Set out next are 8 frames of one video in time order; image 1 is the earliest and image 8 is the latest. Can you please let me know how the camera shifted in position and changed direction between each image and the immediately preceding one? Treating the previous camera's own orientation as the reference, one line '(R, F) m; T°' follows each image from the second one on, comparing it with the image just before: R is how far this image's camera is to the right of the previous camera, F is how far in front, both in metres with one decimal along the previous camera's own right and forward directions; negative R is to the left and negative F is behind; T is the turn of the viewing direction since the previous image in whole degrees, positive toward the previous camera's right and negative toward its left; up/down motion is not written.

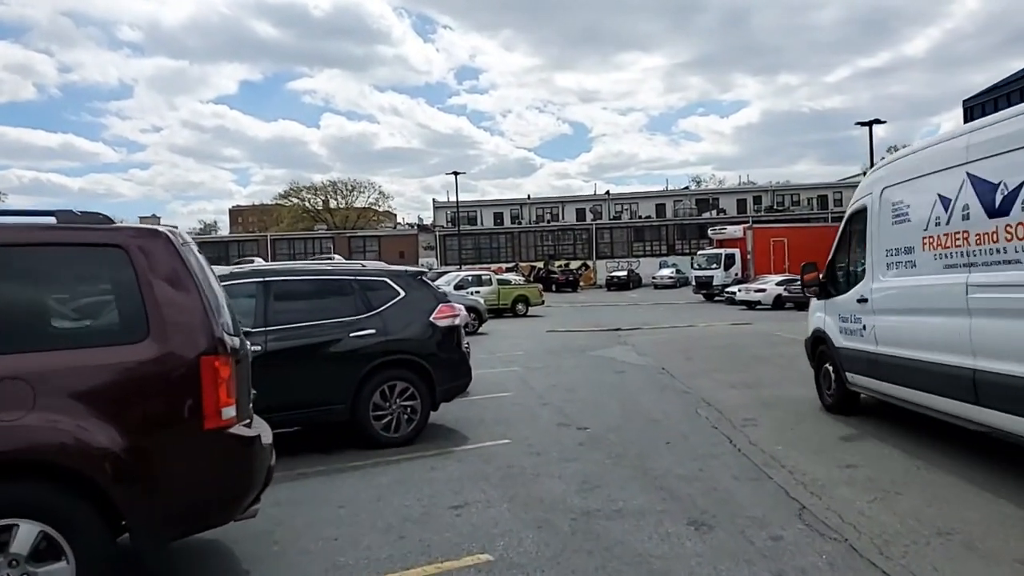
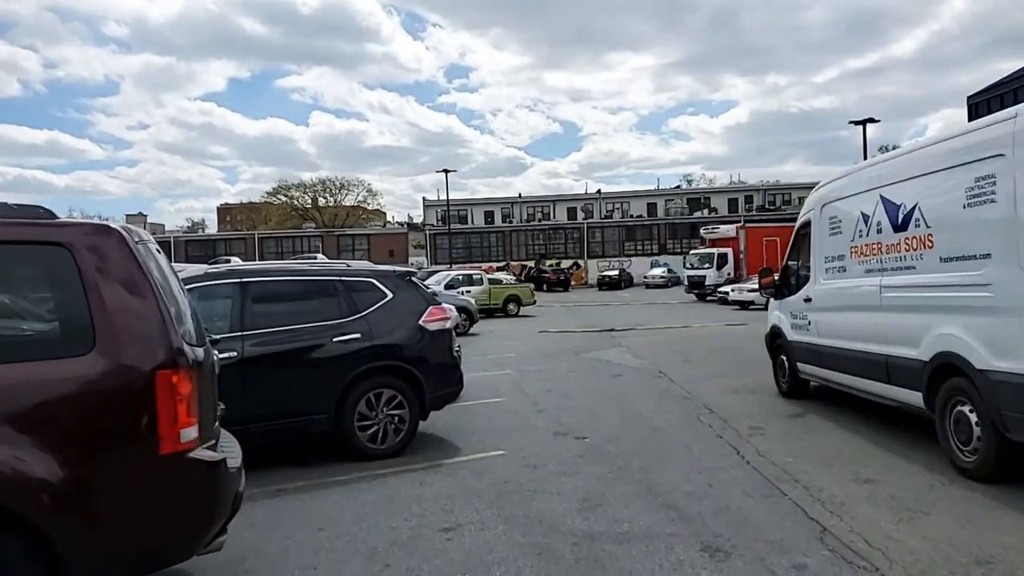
(0.0, +0.4) m; +1°
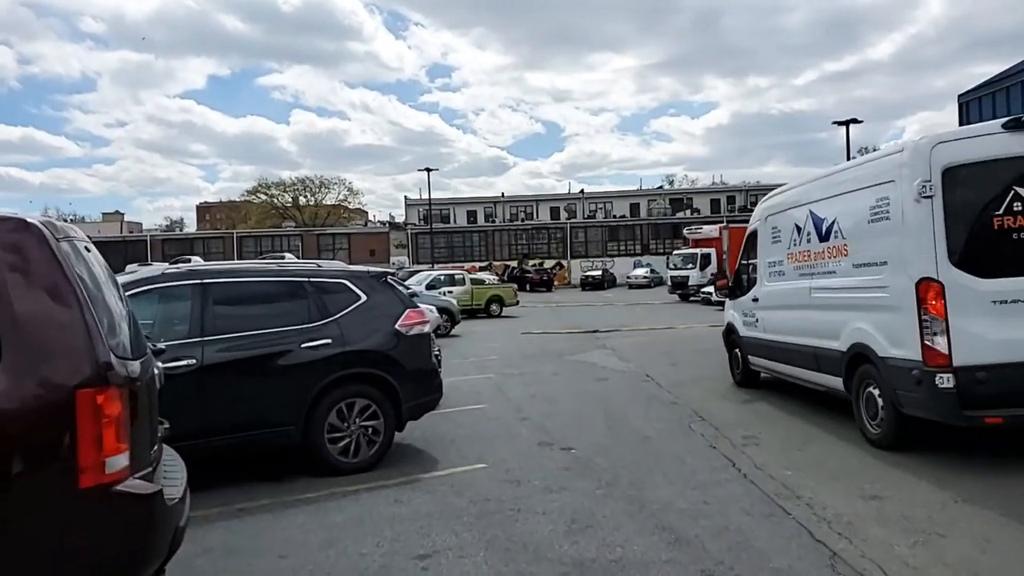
(0.0, +0.4) m; +1°
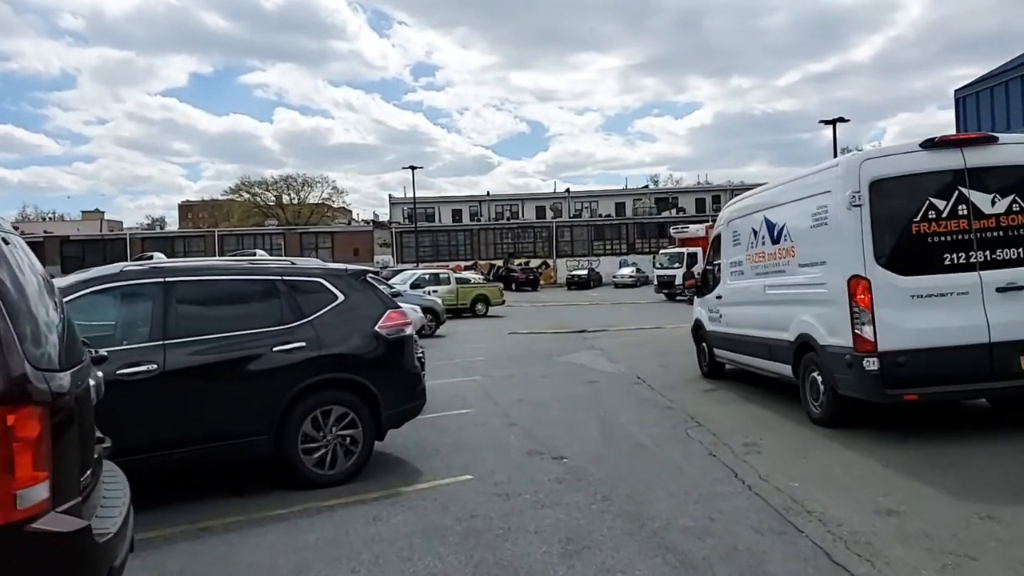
(0.0, +0.4) m; +1°
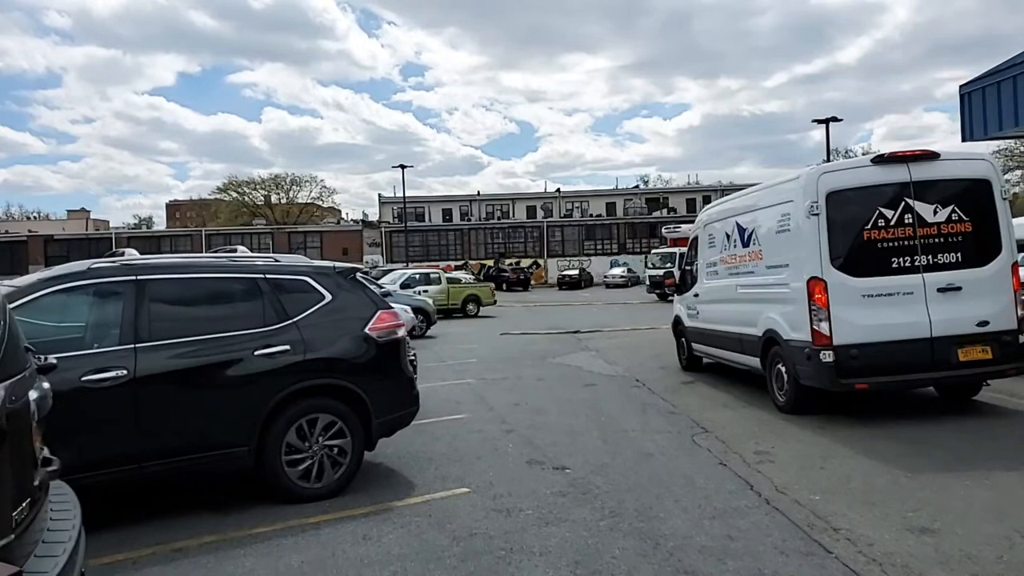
(-0.1, +0.4) m; +1°
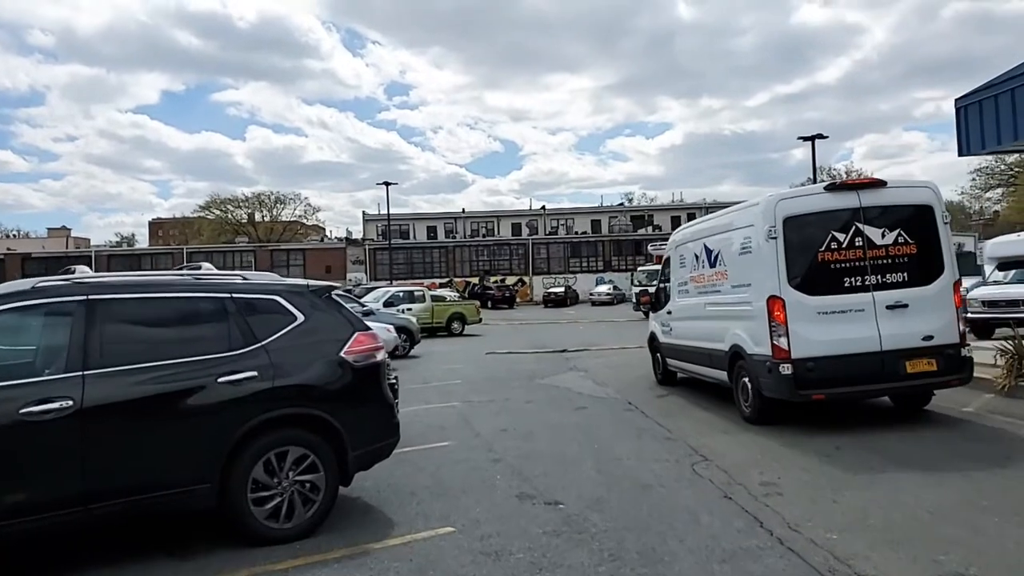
(0.0, +0.4) m; +1°
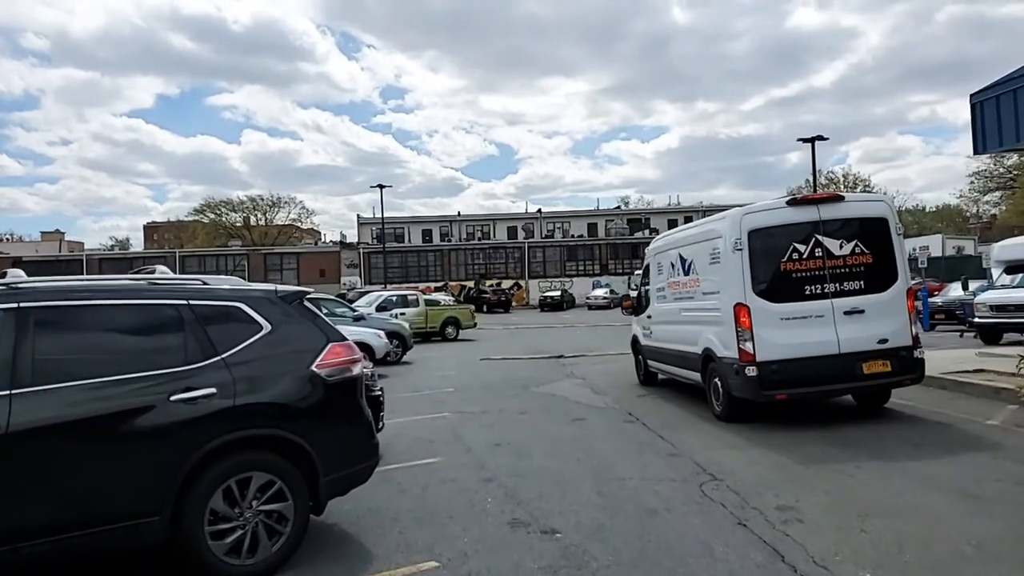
(0.0, +0.6) m; 0°
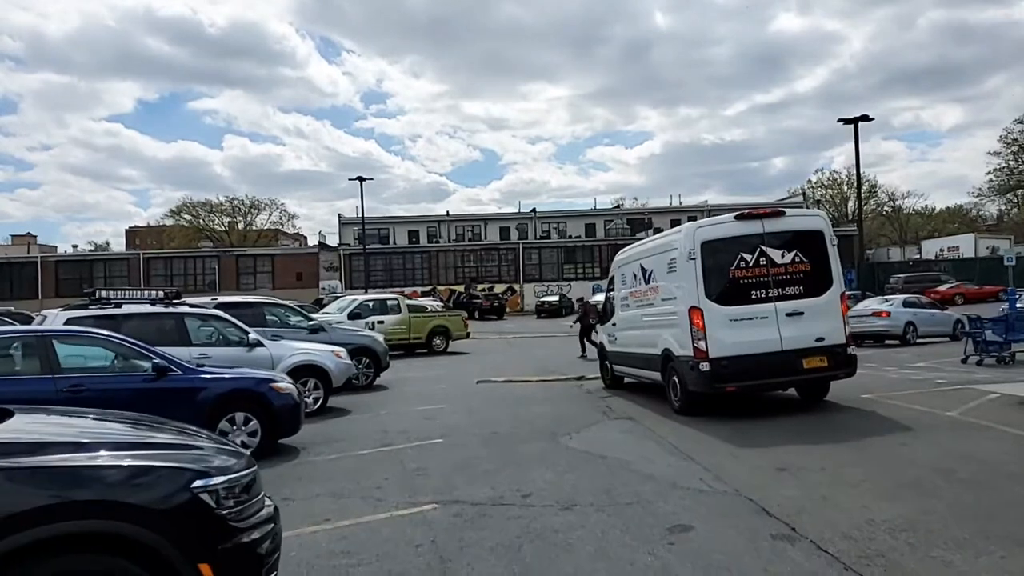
(-0.4, +4.8) m; +1°
